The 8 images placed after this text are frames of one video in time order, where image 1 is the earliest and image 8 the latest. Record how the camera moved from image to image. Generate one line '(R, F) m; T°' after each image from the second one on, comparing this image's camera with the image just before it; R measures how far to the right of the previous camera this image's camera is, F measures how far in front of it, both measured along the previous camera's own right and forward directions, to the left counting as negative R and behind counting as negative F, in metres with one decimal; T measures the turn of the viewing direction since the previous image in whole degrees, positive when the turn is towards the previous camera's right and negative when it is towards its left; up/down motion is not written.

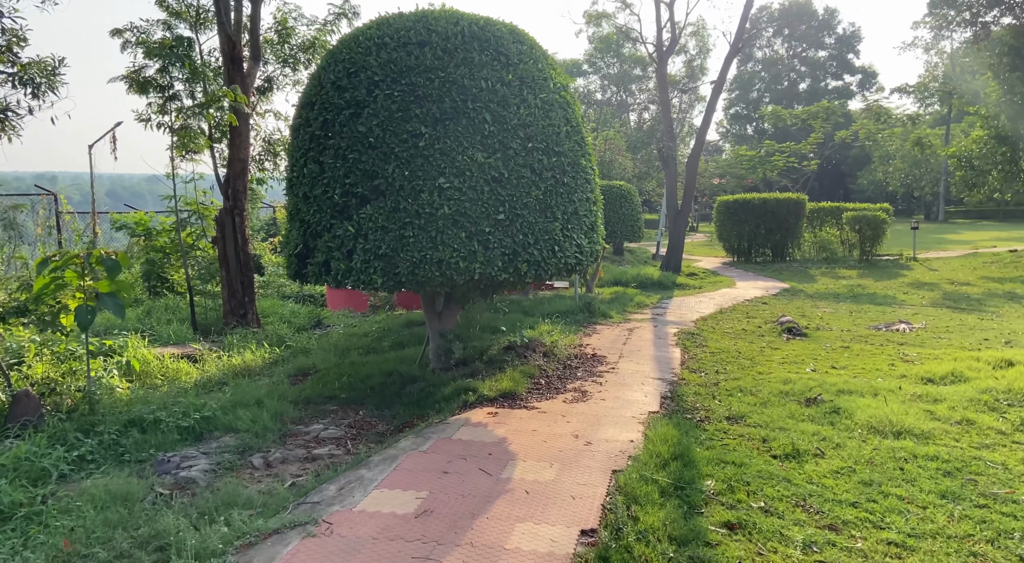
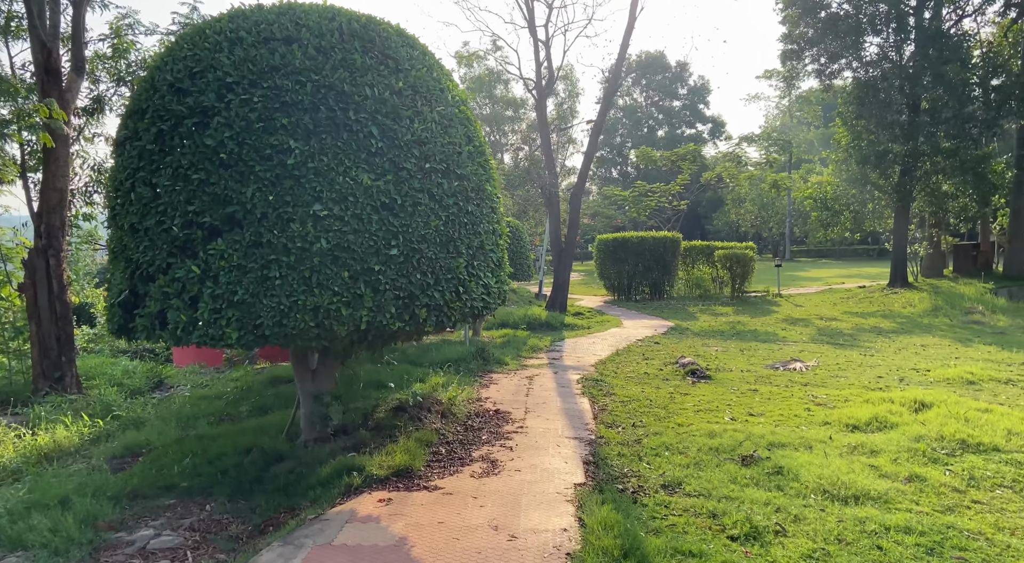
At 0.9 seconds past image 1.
(-0.1, +1.0) m; +10°
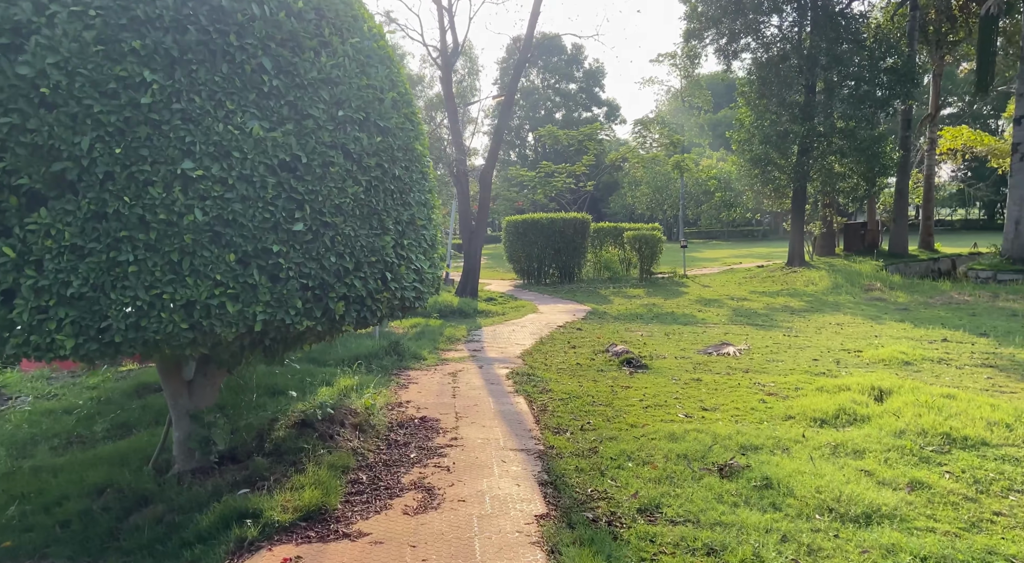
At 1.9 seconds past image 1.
(-0.2, +1.0) m; +8°
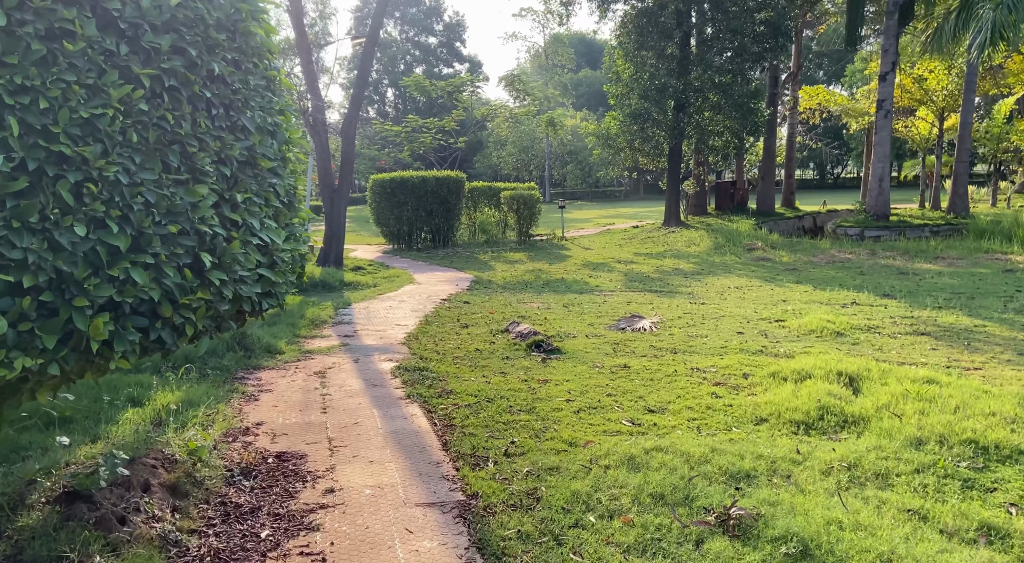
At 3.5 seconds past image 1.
(-0.2, +1.6) m; +10°
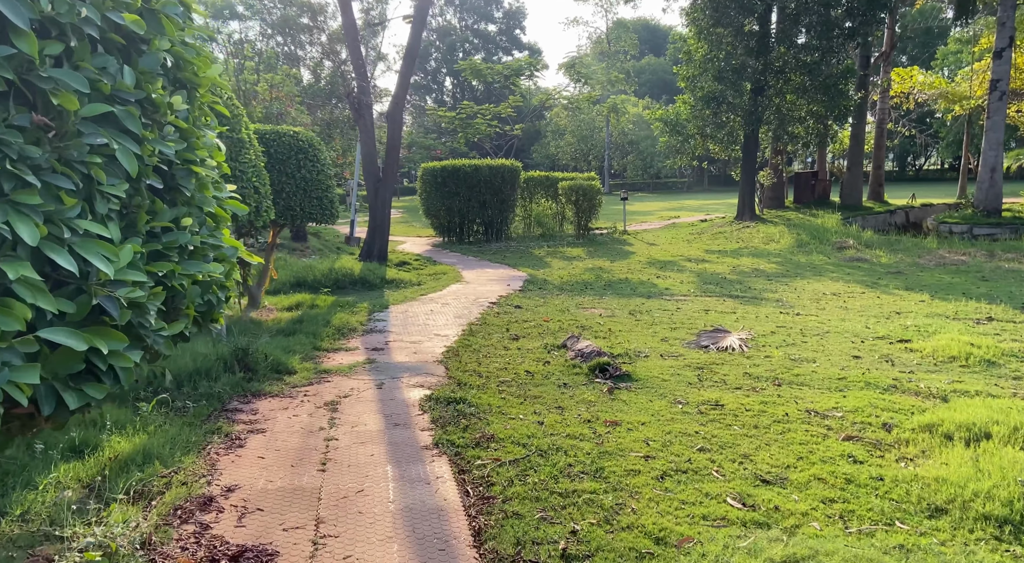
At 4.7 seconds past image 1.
(0.0, +1.3) m; -4°
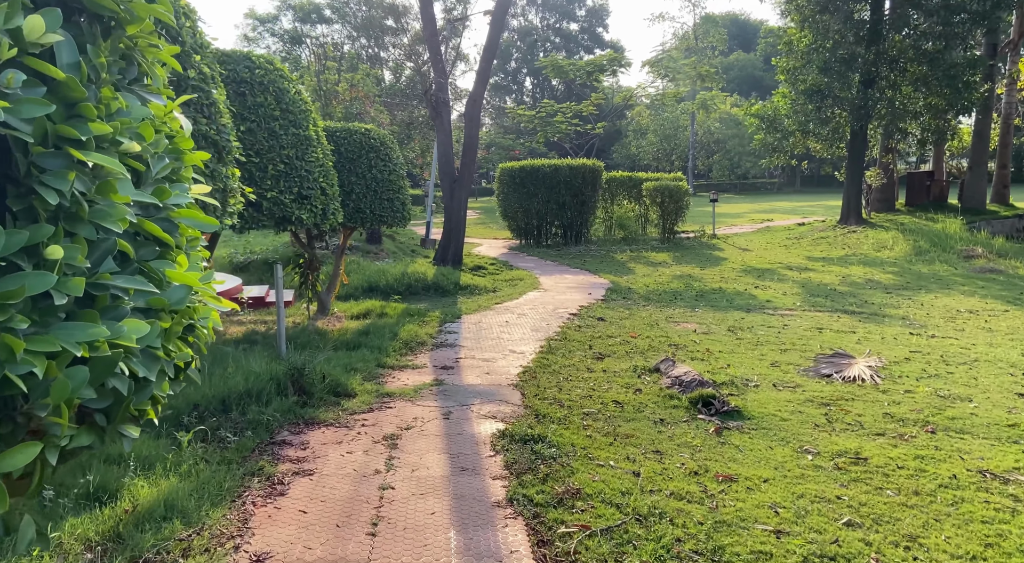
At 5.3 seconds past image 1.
(-0.1, +0.8) m; -6°
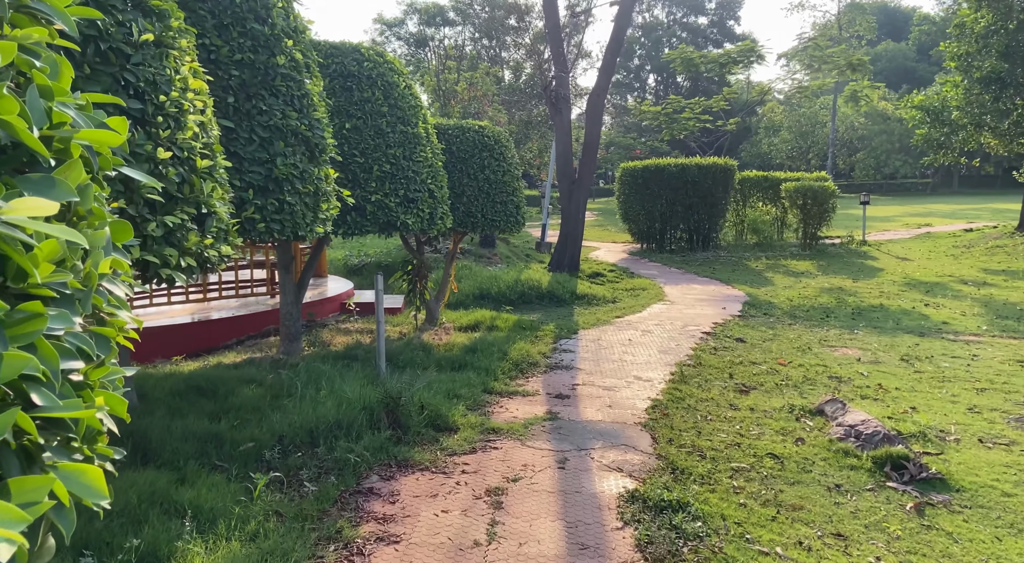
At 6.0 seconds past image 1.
(-0.1, +0.8) m; -9°
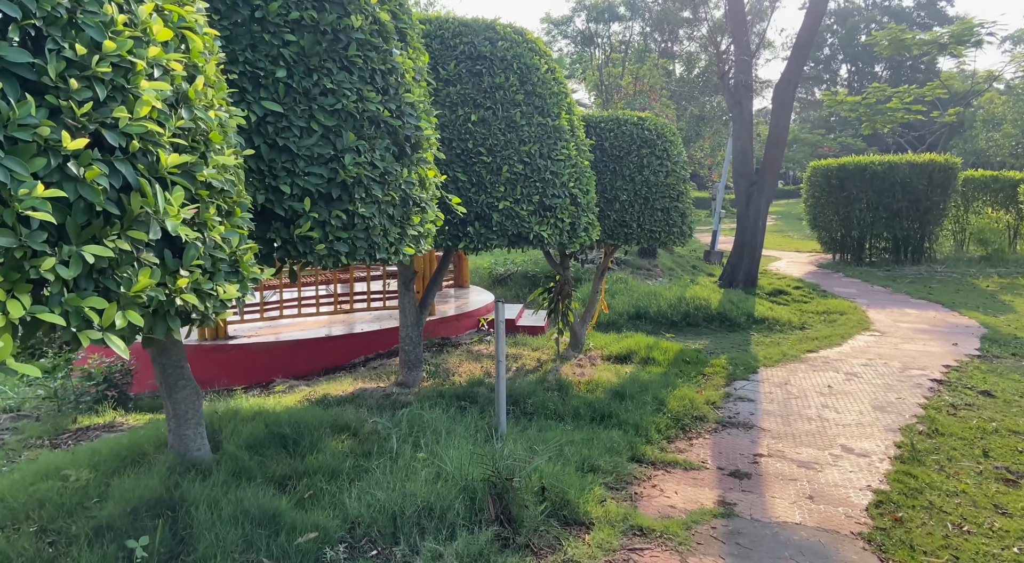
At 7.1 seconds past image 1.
(0.0, +1.2) m; -12°
